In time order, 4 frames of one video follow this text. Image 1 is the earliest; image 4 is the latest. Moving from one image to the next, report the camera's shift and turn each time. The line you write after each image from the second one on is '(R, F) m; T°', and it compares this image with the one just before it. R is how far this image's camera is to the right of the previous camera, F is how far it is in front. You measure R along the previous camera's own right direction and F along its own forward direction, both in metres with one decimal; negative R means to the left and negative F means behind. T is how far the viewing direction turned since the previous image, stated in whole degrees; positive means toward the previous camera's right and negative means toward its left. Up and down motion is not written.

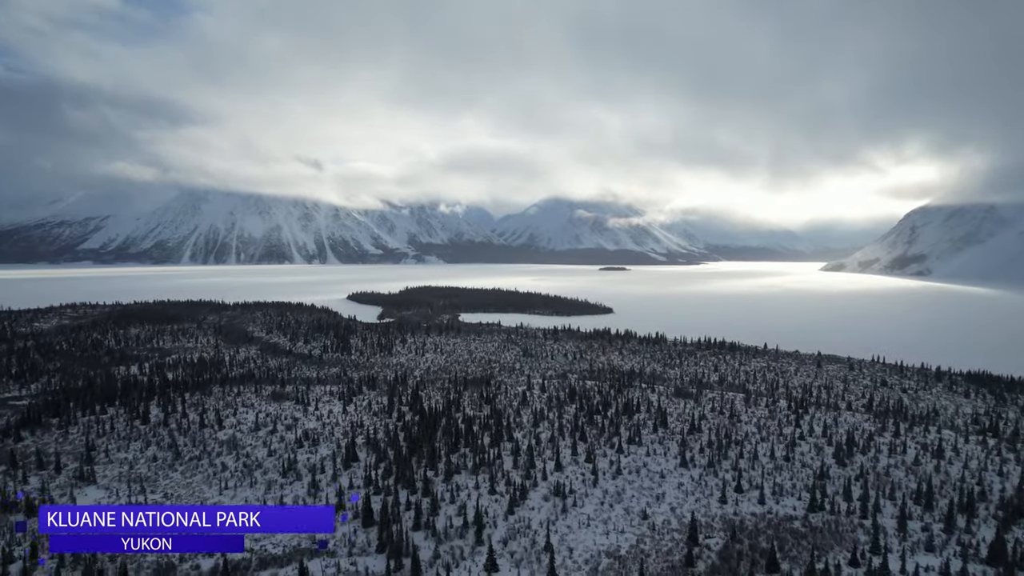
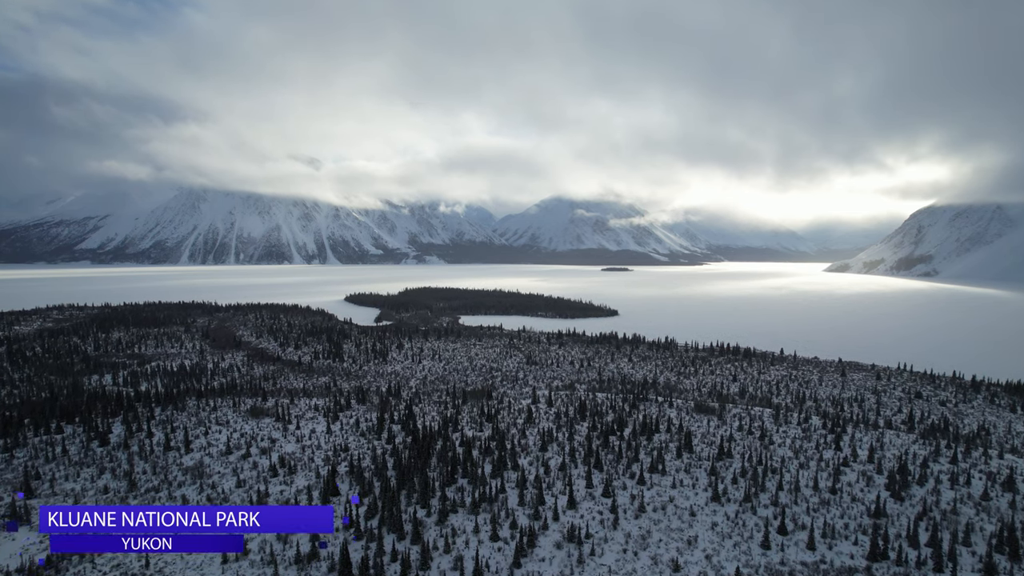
(-0.2, +3.3) m; 0°
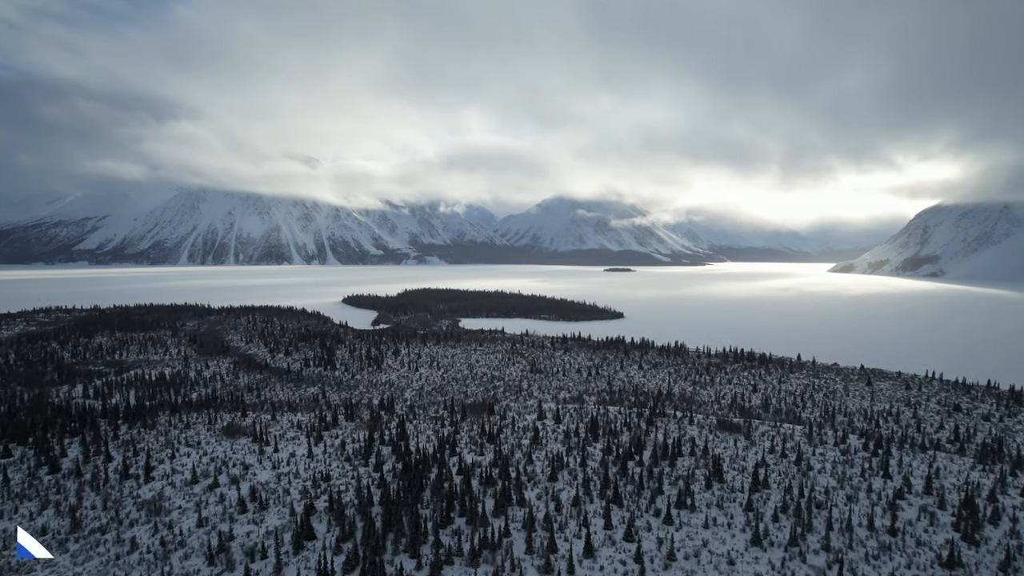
(-0.2, +3.1) m; 0°
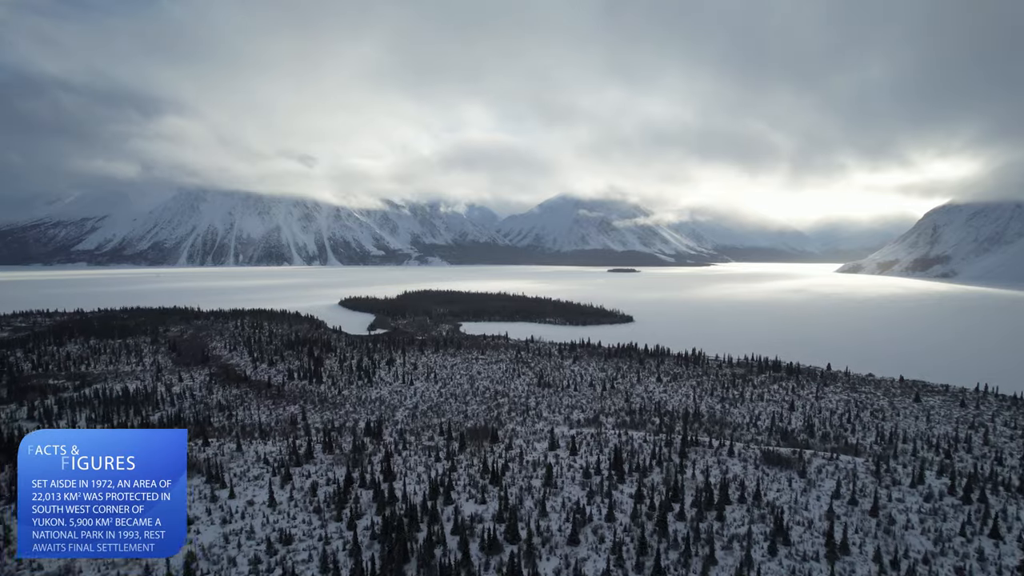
(-0.3, +4.7) m; 0°
